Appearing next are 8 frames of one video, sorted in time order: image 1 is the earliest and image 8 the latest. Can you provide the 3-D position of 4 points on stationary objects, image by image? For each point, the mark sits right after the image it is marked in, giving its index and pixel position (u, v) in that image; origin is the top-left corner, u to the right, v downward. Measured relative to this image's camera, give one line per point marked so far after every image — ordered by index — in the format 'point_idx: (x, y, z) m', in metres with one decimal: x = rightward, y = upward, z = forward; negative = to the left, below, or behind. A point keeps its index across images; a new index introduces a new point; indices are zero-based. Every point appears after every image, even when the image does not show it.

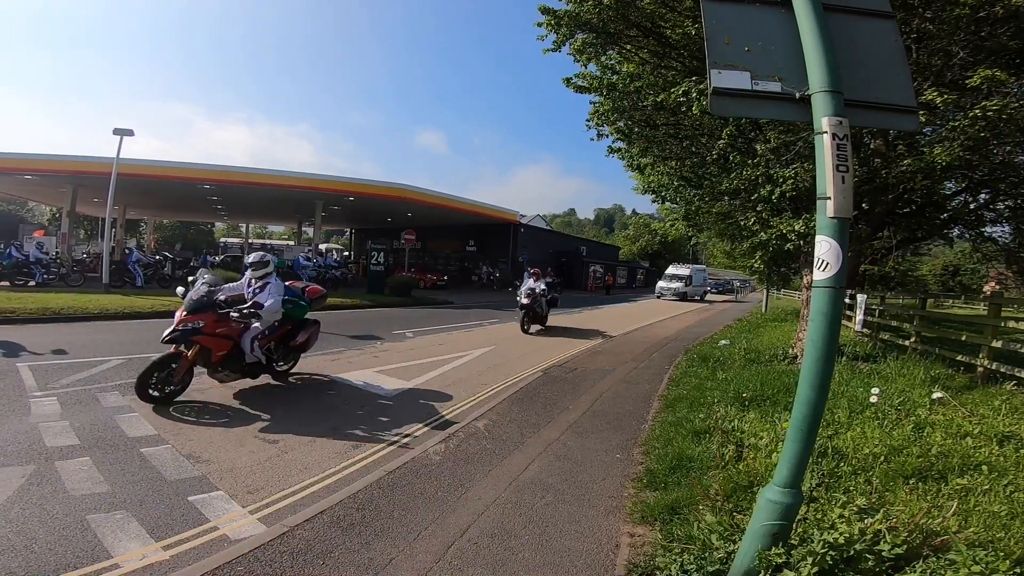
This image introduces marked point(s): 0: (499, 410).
0: (-0.2, -1.5, +6.6) m
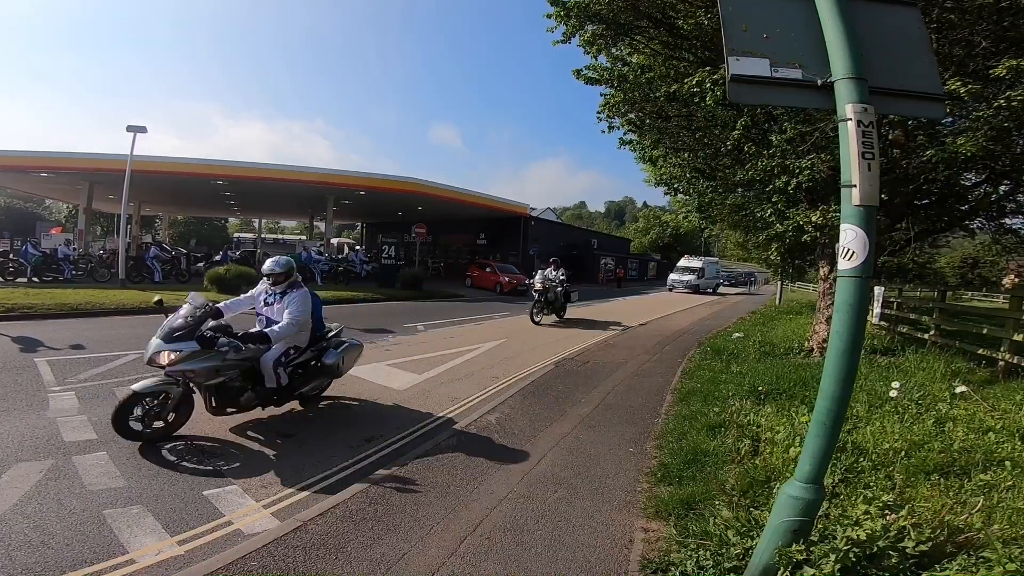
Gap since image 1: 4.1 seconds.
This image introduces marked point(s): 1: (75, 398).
0: (0.0, -1.4, +6.6) m
1: (-5.3, -1.3, +6.6) m
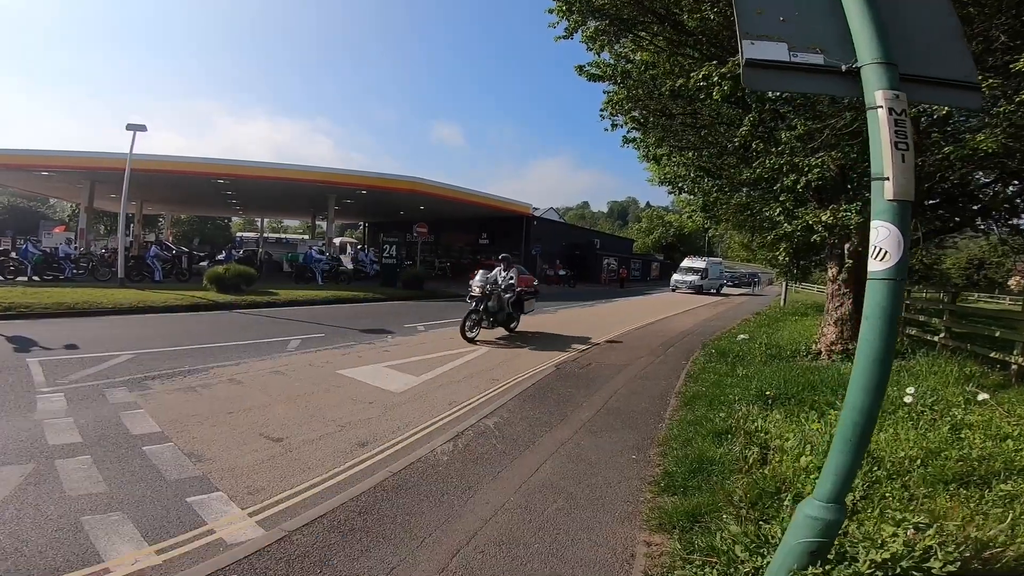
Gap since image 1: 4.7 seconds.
0: (0.0, -1.4, +6.4) m
1: (-5.3, -1.3, +6.4) m
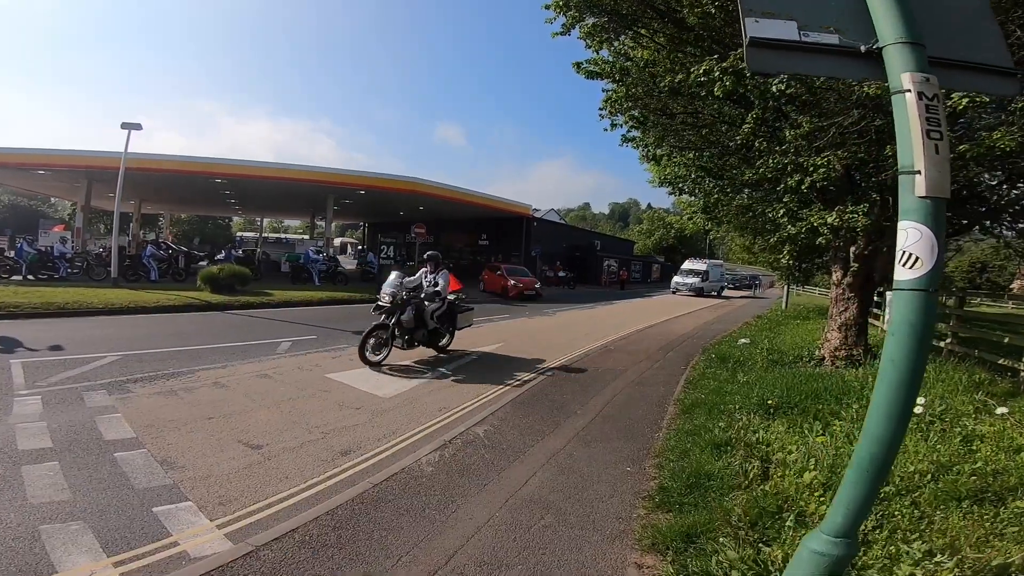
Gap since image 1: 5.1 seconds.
0: (-0.1, -1.4, +6.2) m
1: (-5.4, -1.3, +6.2) m
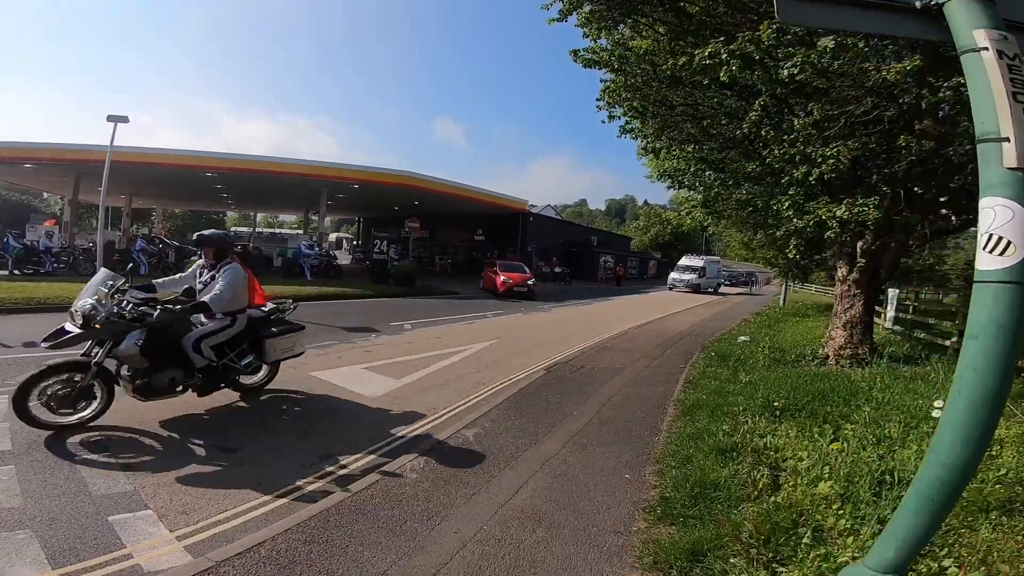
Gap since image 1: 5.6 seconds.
0: (-0.2, -1.4, +5.9) m
1: (-5.5, -1.2, +5.9) m
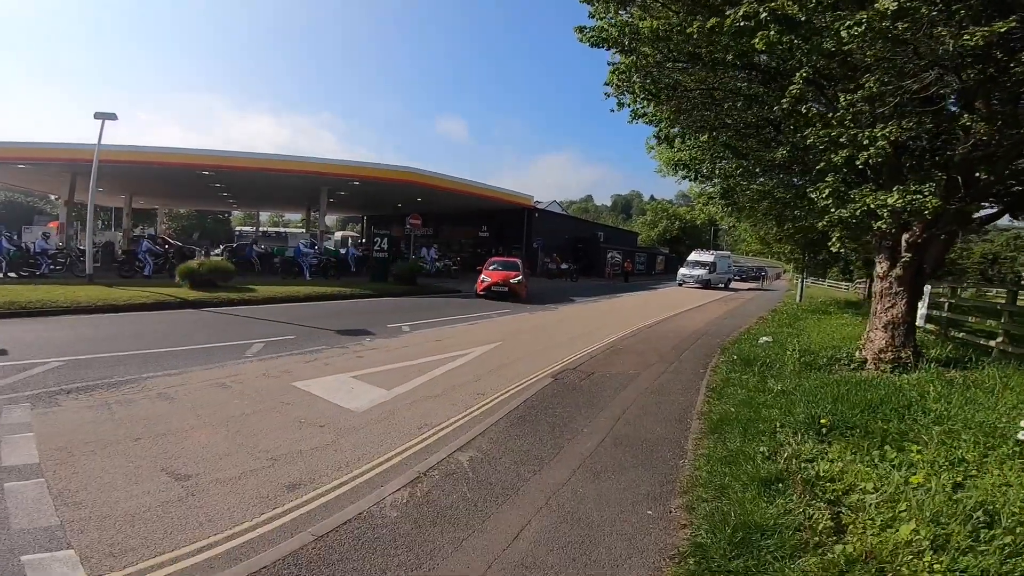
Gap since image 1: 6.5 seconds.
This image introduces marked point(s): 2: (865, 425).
0: (-0.2, -1.4, +5.2) m
1: (-5.5, -1.3, +5.2) m
2: (+3.0, -1.1, +4.6) m
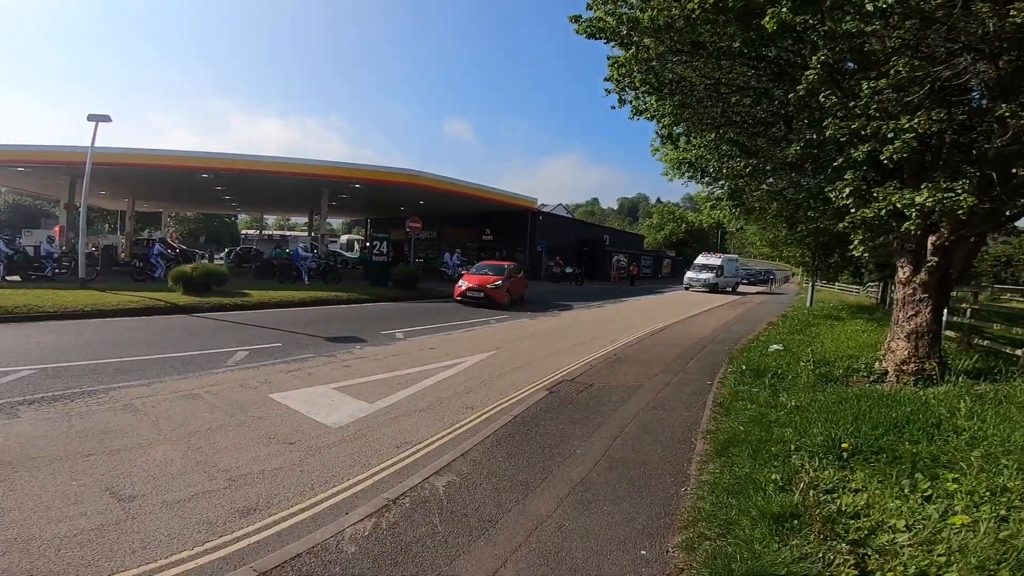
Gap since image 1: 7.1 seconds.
0: (-0.3, -1.5, +4.7) m
1: (-5.6, -1.4, +4.8) m
2: (+2.8, -1.2, +4.1) m
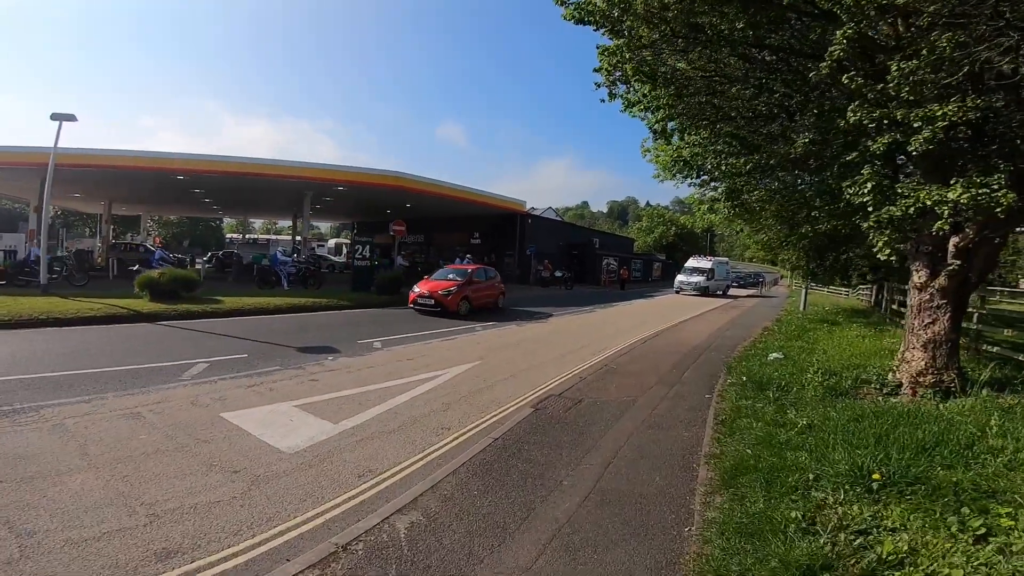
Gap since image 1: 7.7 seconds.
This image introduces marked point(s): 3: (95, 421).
0: (-0.5, -1.5, +4.1) m
1: (-5.8, -1.4, +4.1) m
2: (+2.7, -1.2, +3.5) m
3: (-4.1, -1.4, +5.4) m
